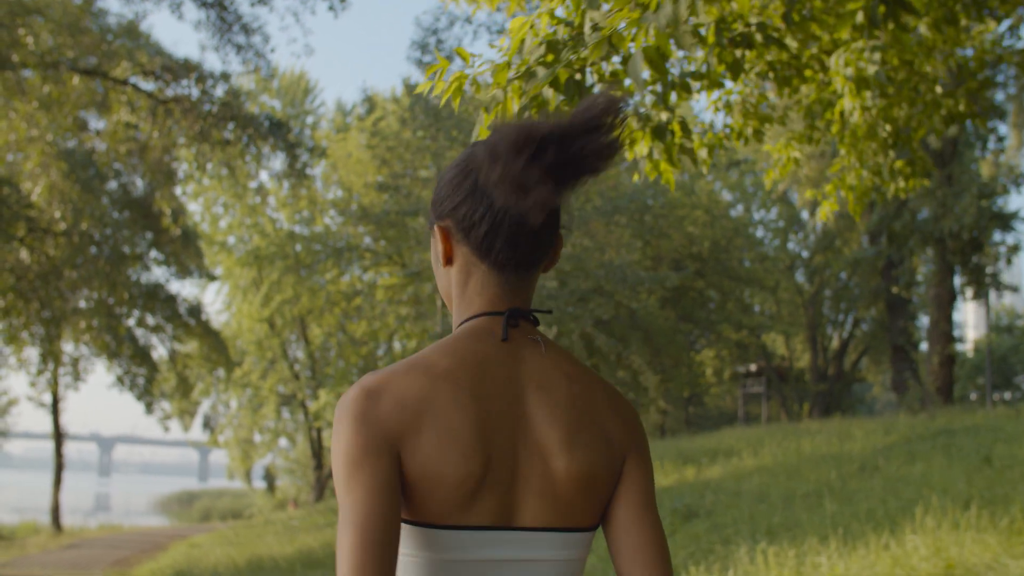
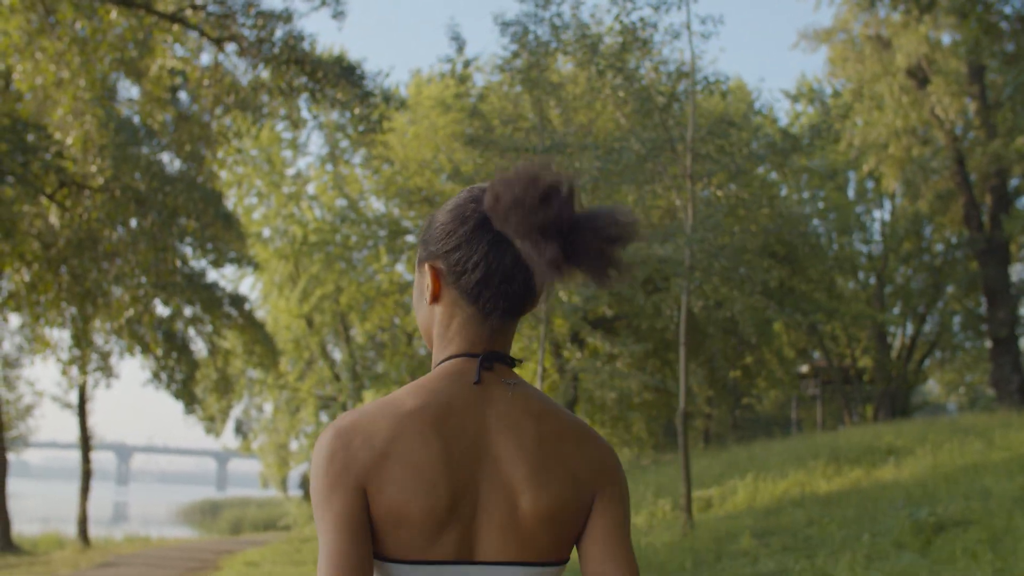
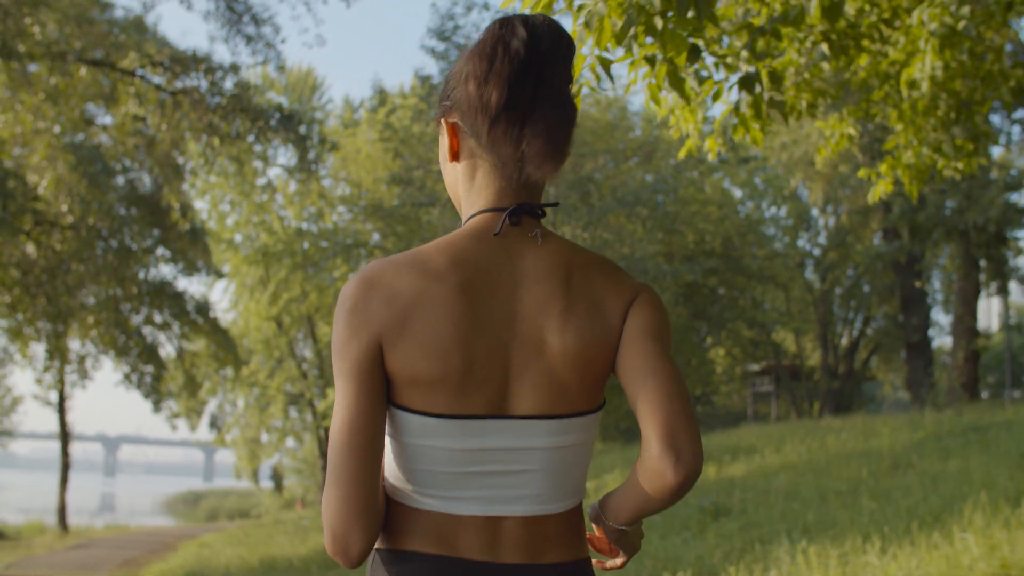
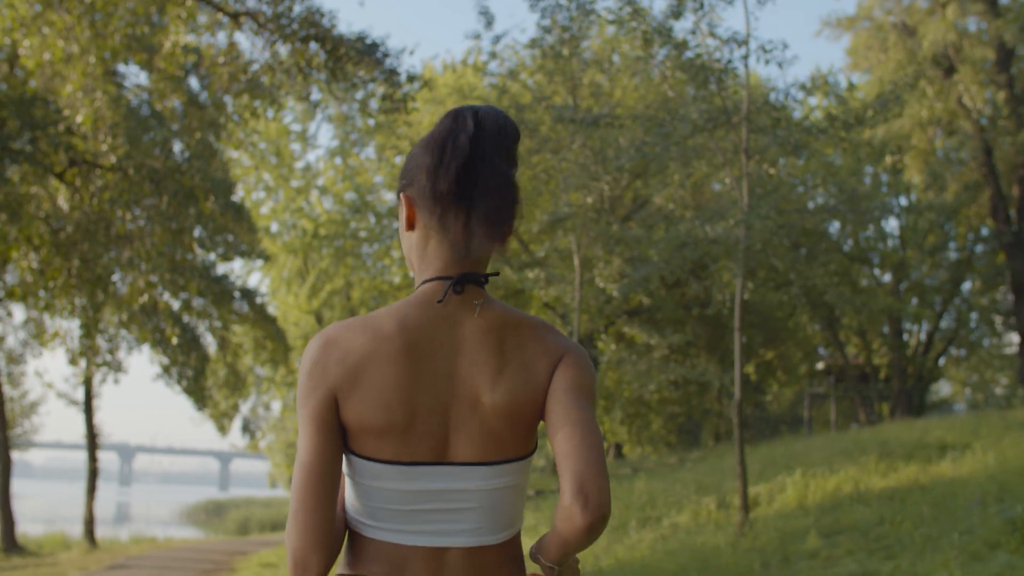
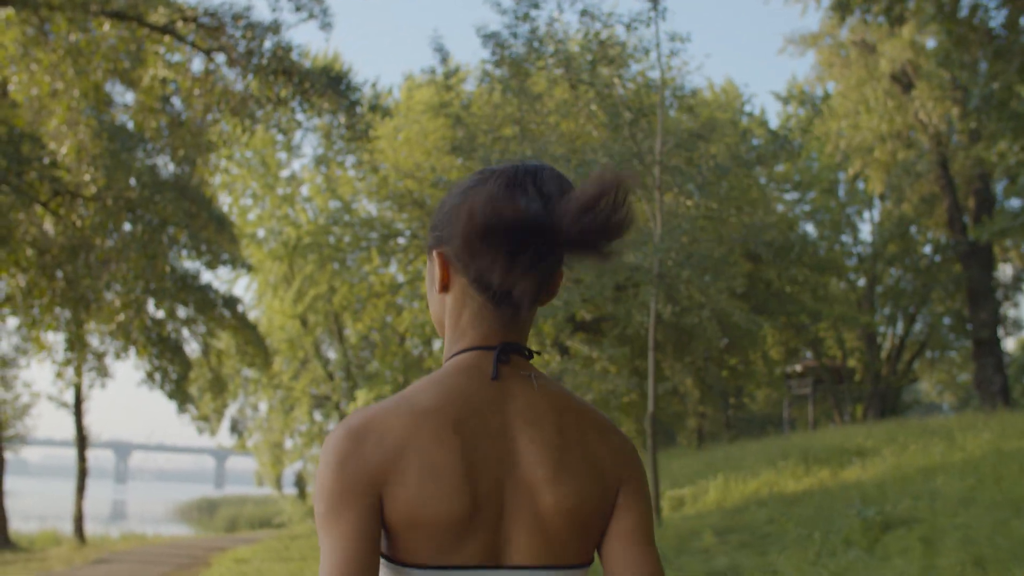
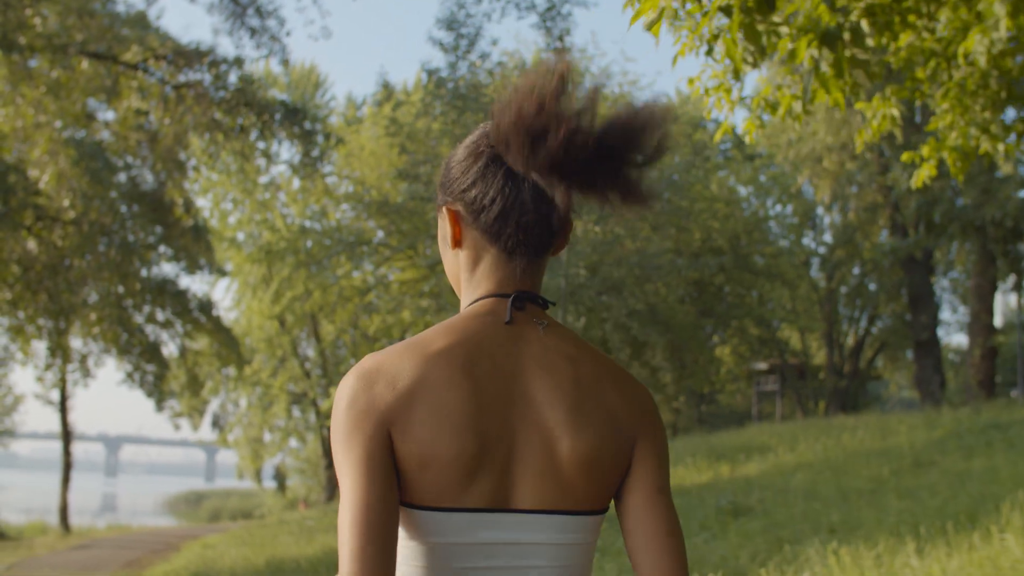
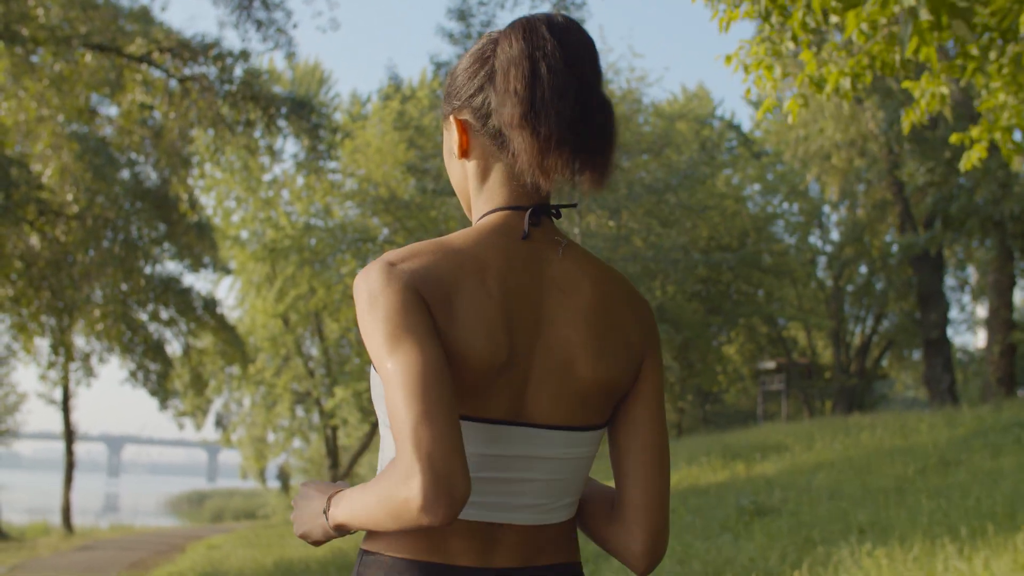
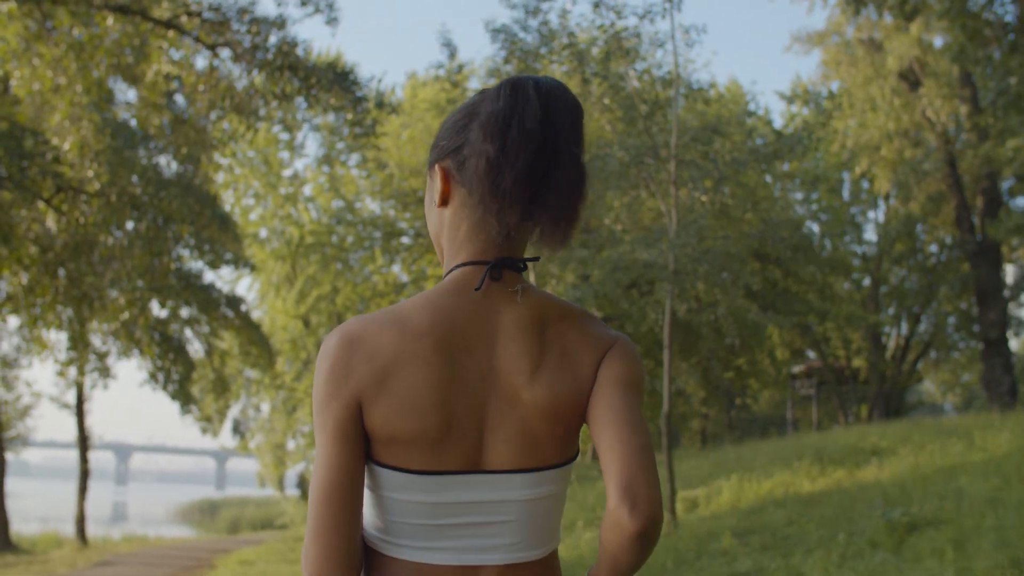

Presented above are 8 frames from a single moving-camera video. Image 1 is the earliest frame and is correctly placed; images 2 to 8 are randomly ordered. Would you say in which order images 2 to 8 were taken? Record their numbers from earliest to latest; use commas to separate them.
3, 6, 7, 5, 8, 2, 4
